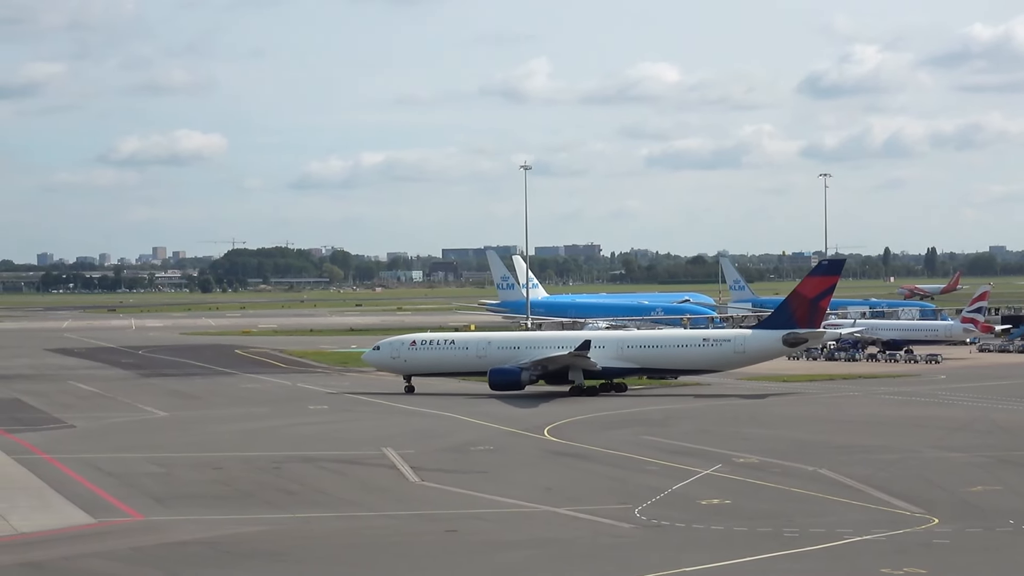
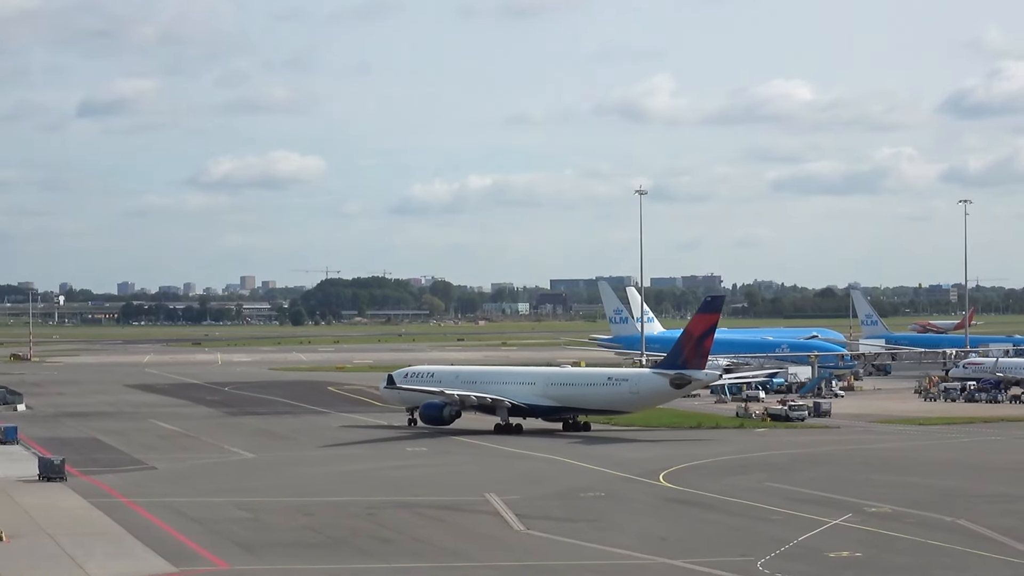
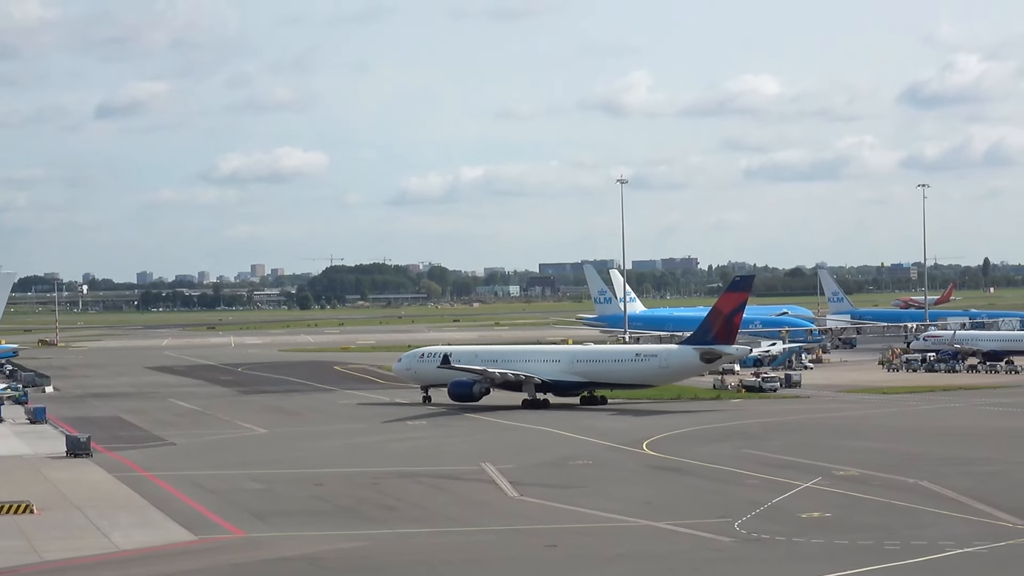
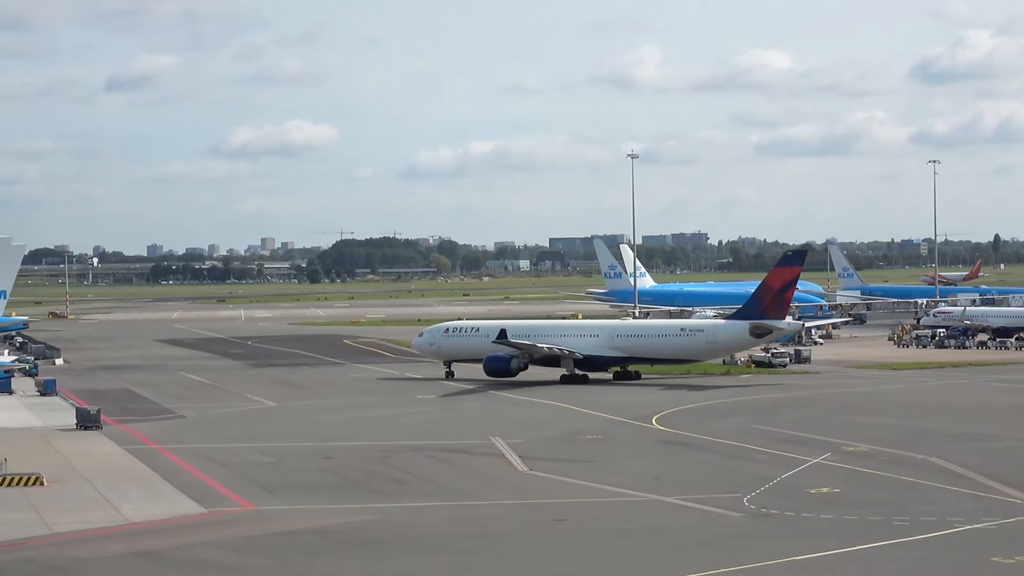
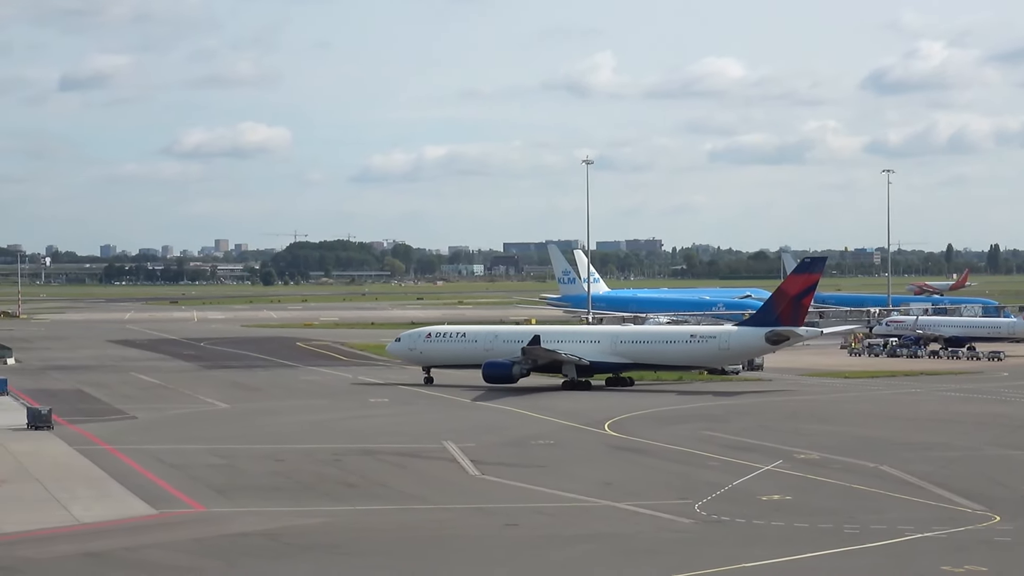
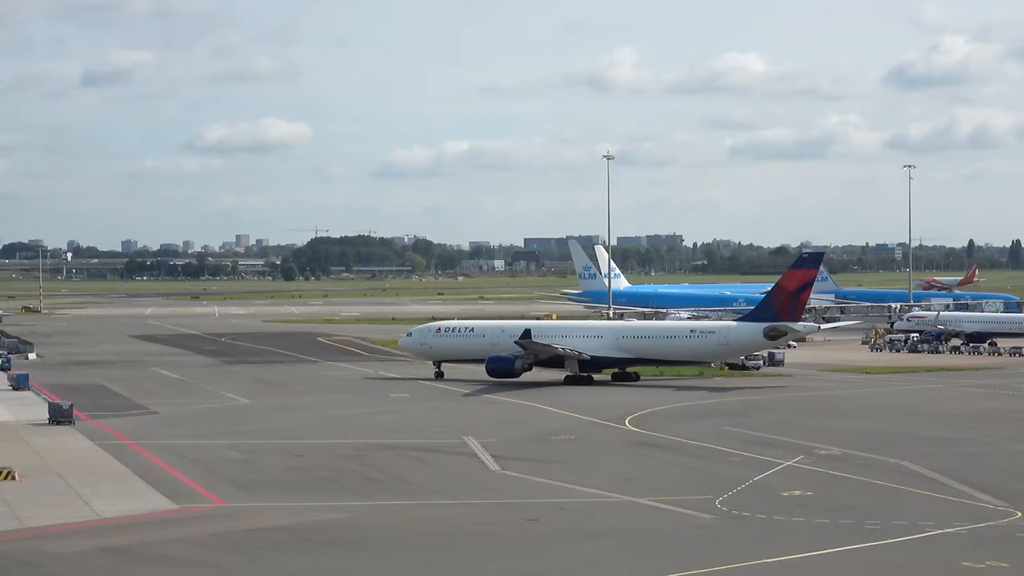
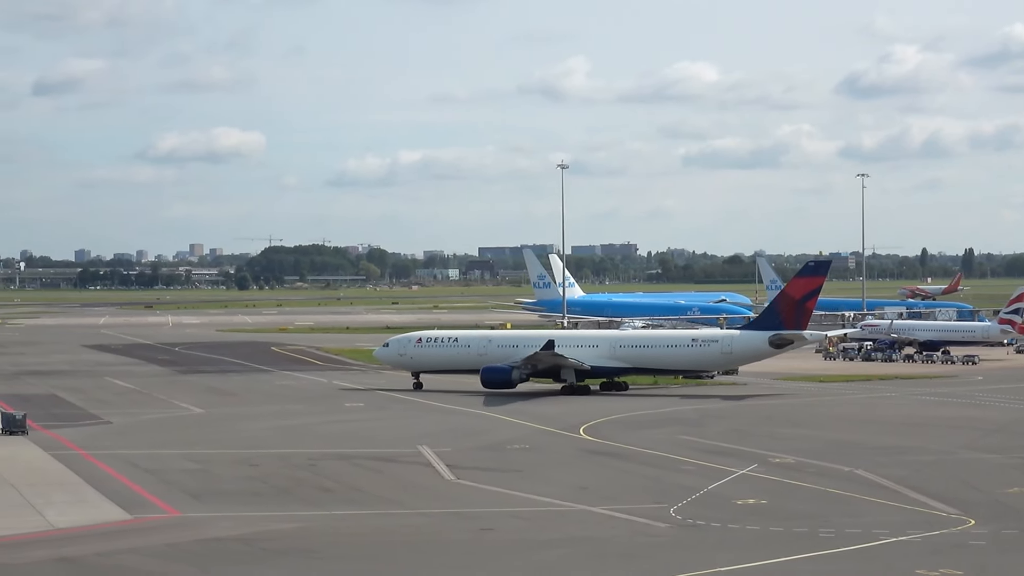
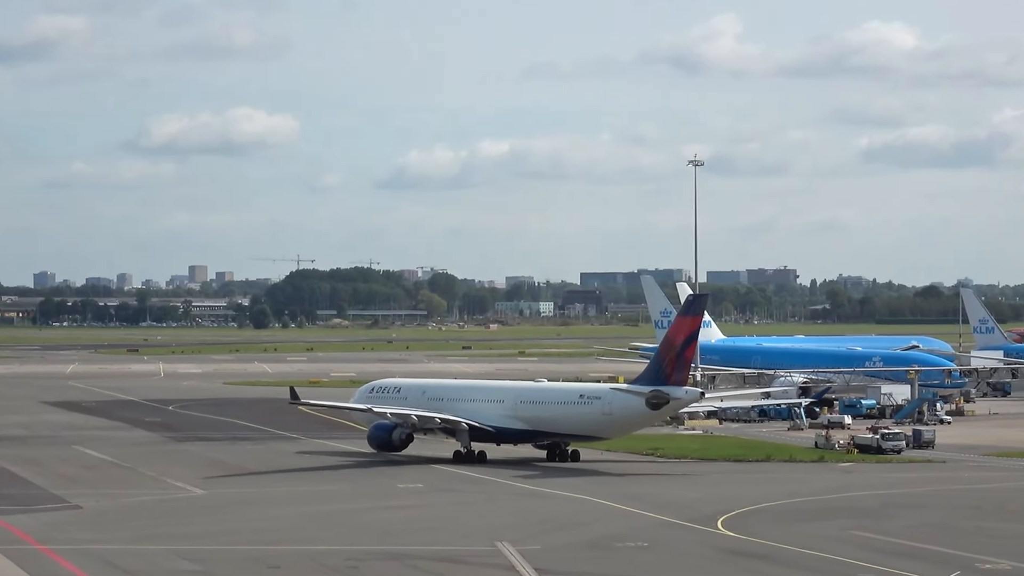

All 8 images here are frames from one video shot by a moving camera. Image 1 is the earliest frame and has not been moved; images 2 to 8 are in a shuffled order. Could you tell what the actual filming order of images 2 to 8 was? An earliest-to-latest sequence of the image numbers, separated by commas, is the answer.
7, 5, 6, 4, 3, 2, 8
